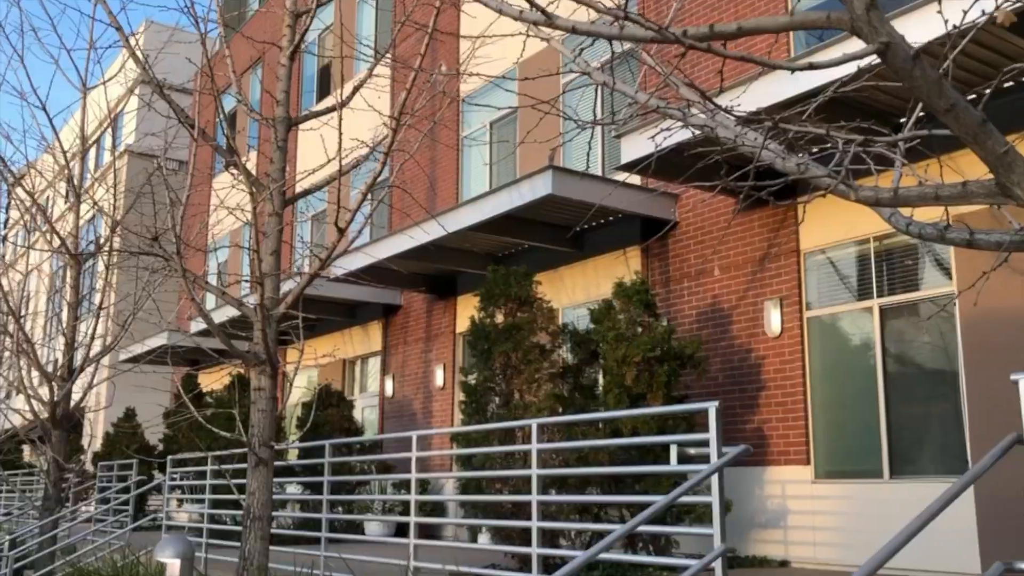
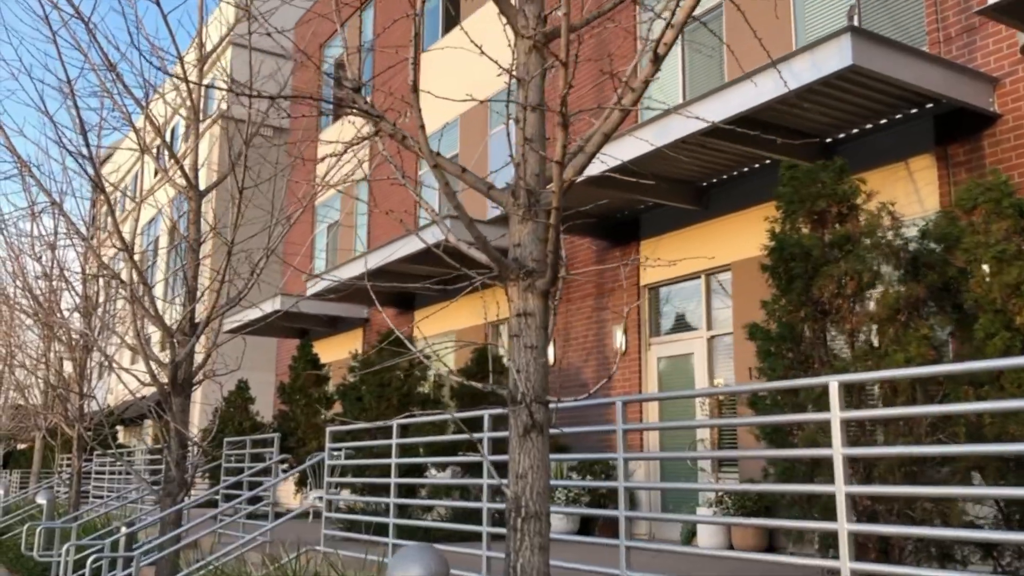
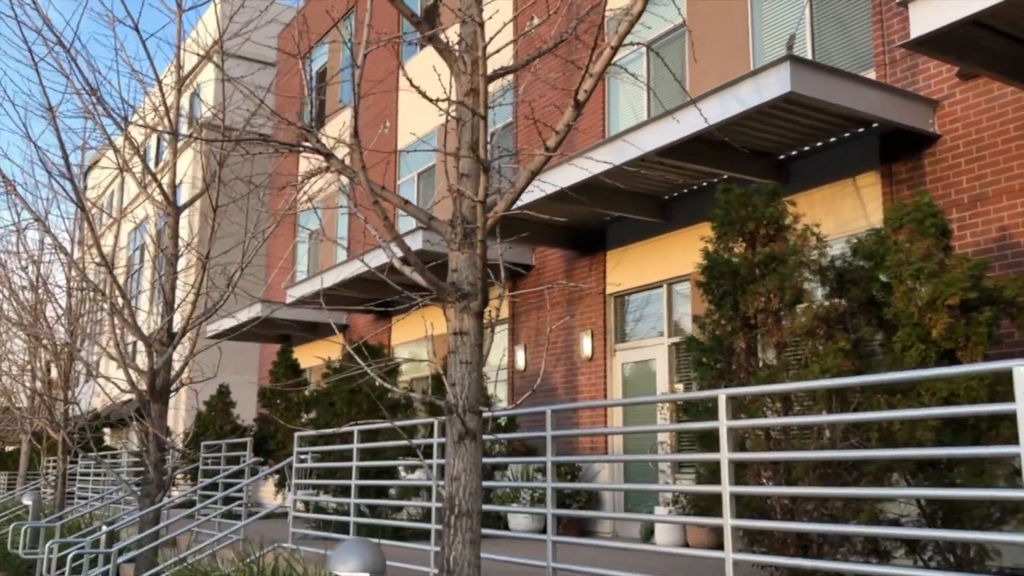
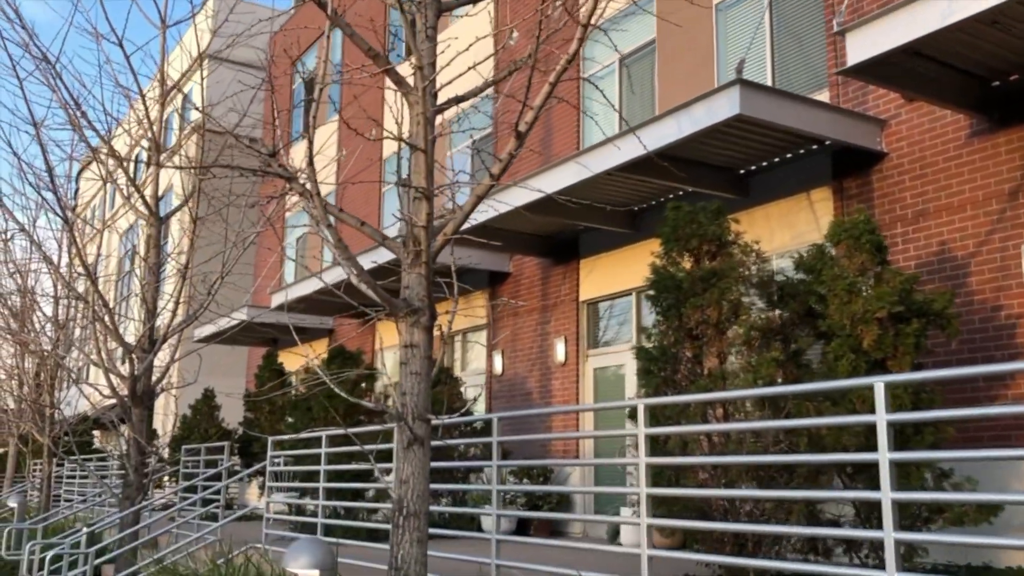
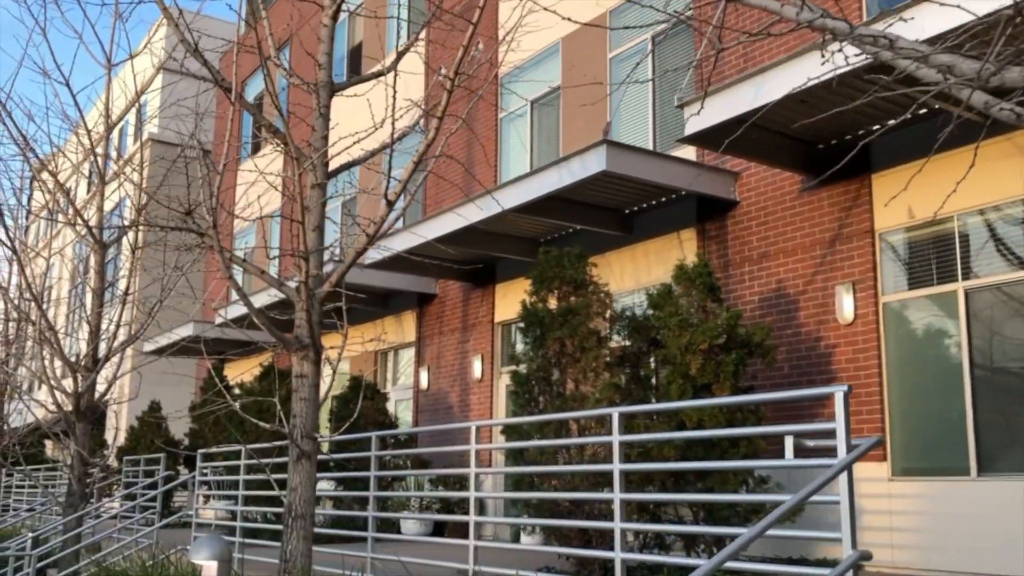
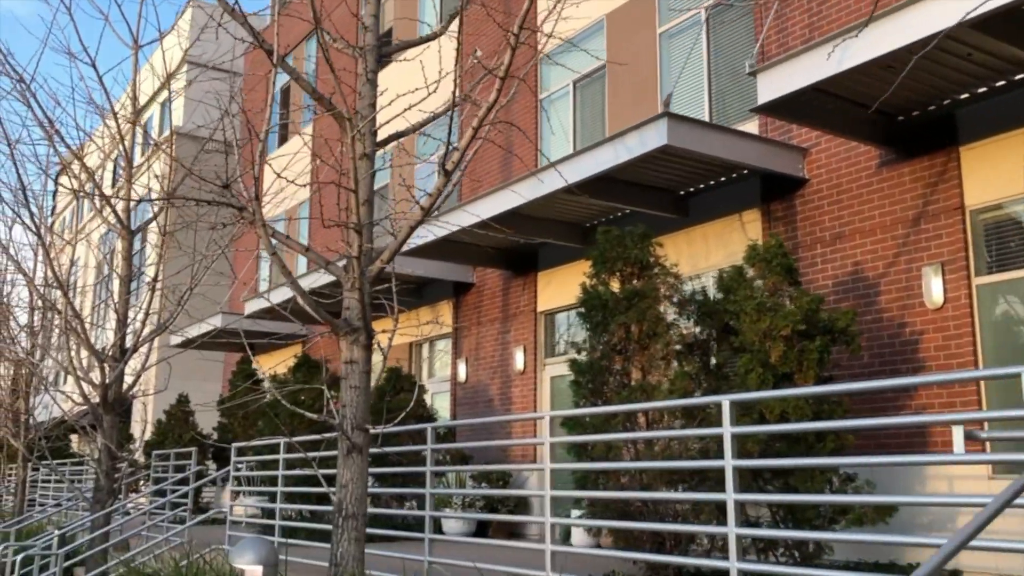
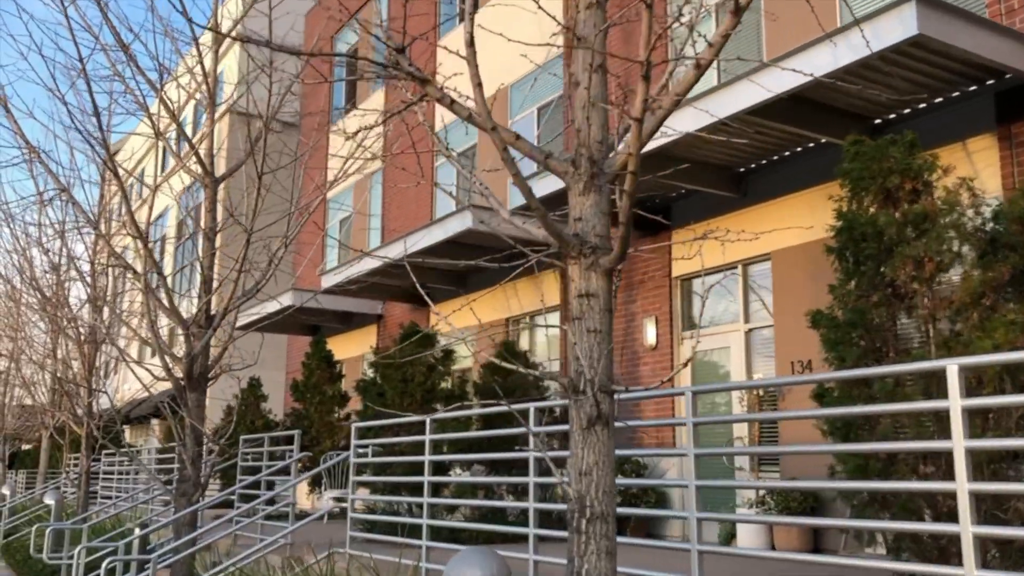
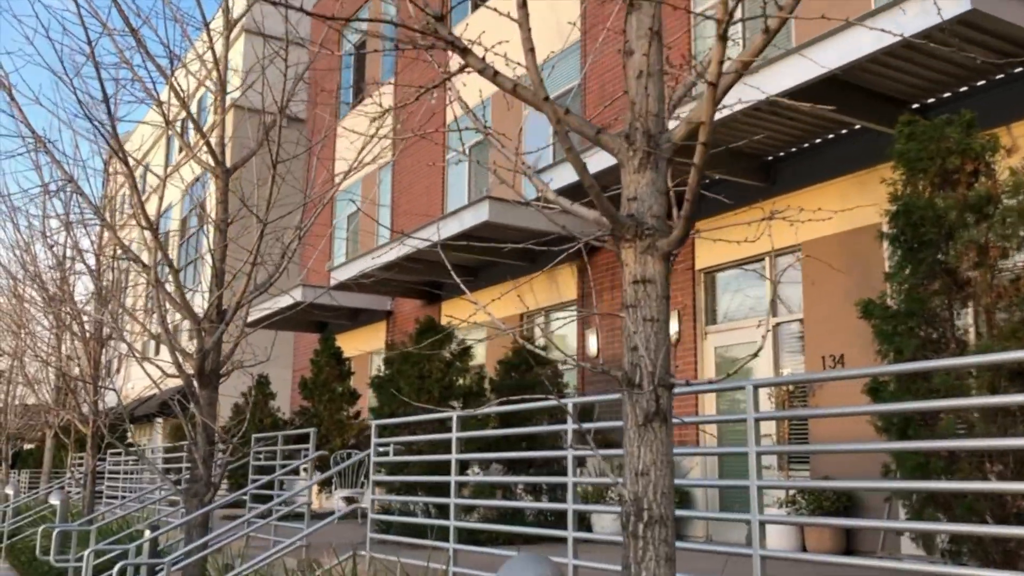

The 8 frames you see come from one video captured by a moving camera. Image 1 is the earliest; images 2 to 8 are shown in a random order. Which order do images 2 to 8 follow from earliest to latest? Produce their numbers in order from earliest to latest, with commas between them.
5, 6, 4, 3, 2, 7, 8
